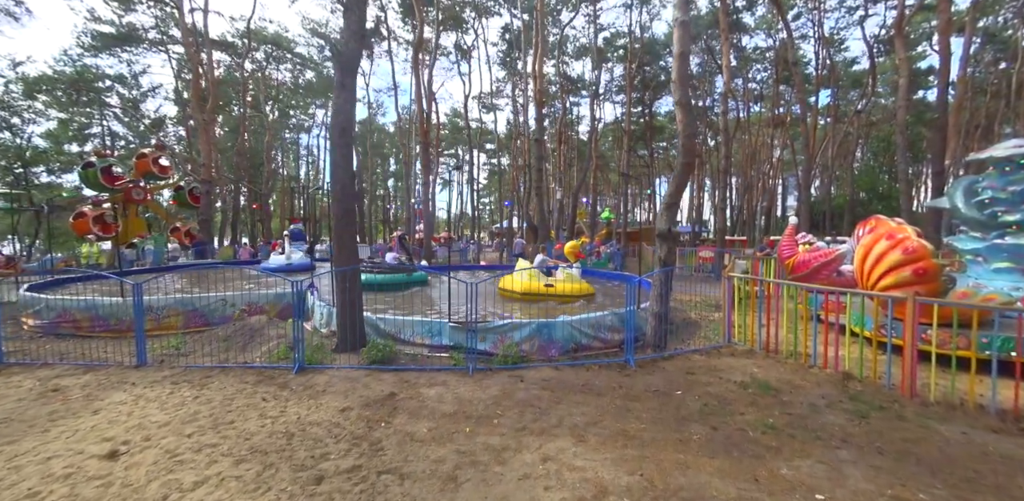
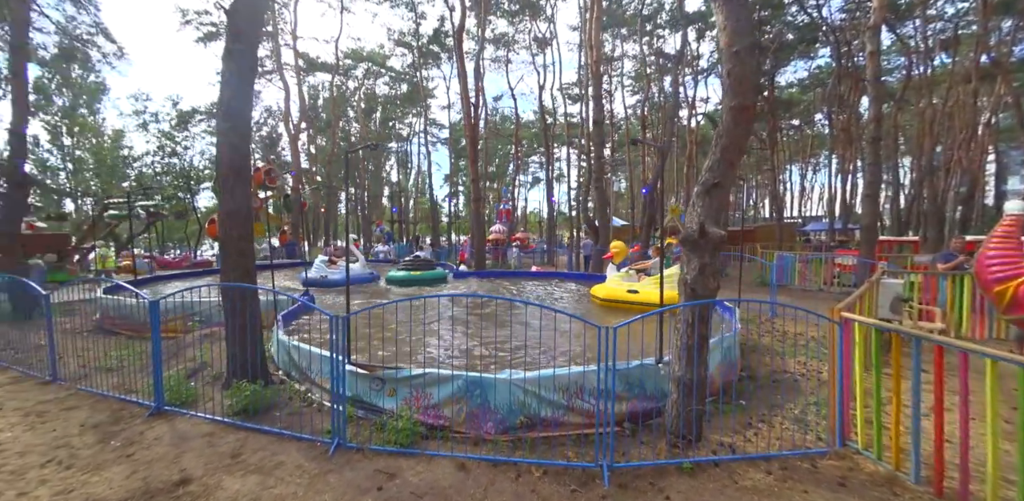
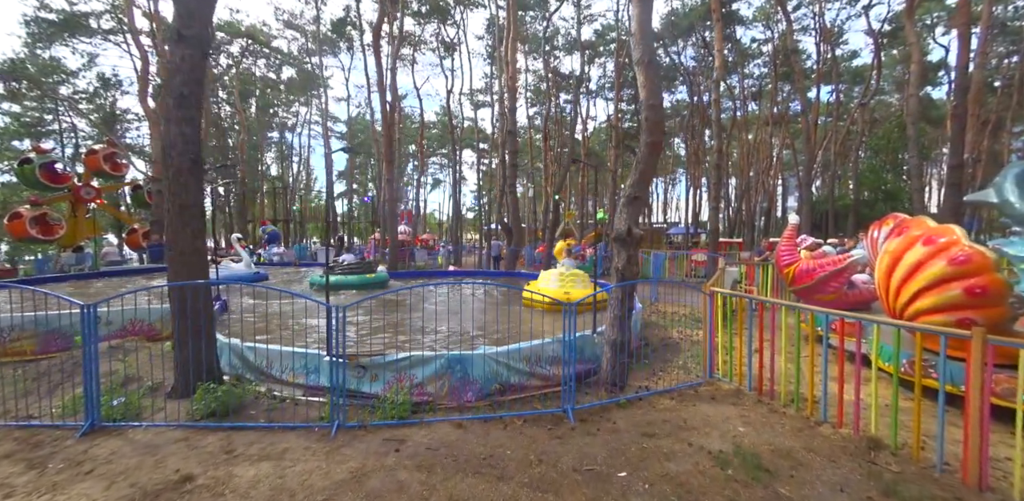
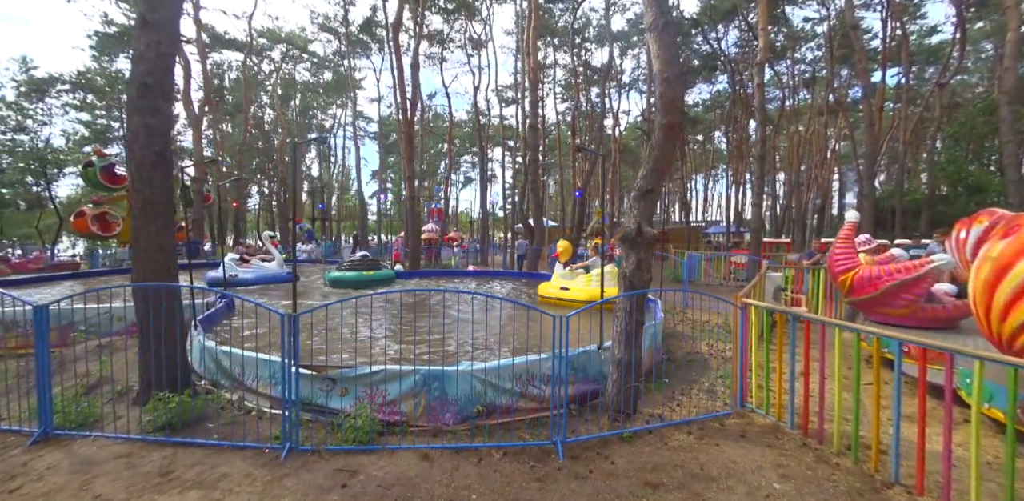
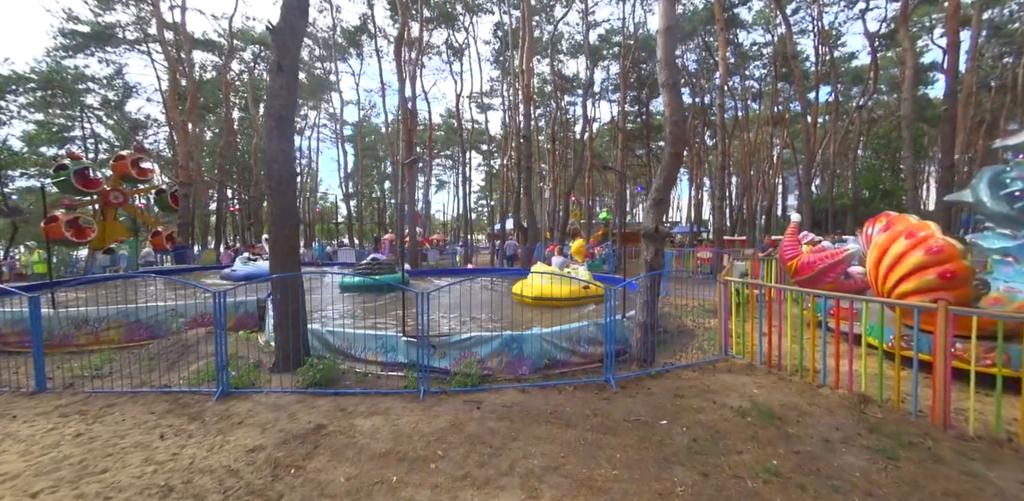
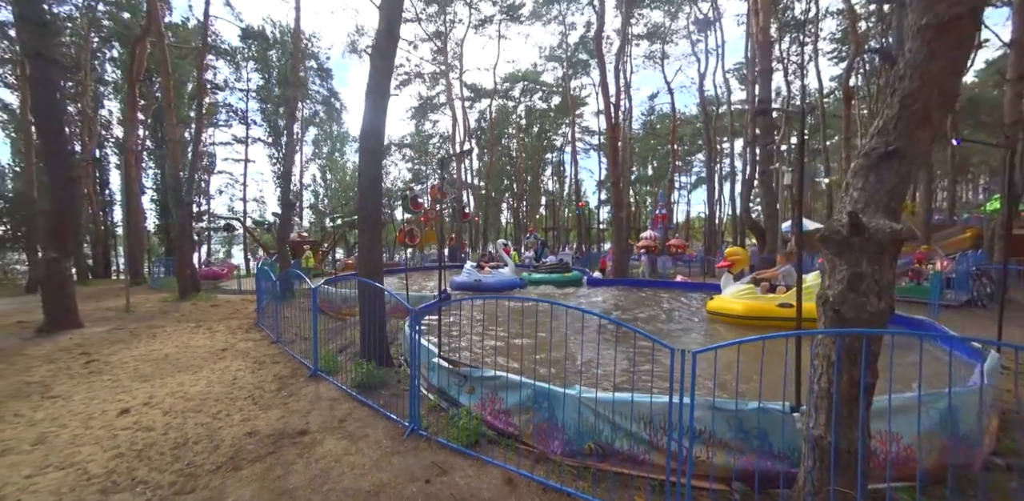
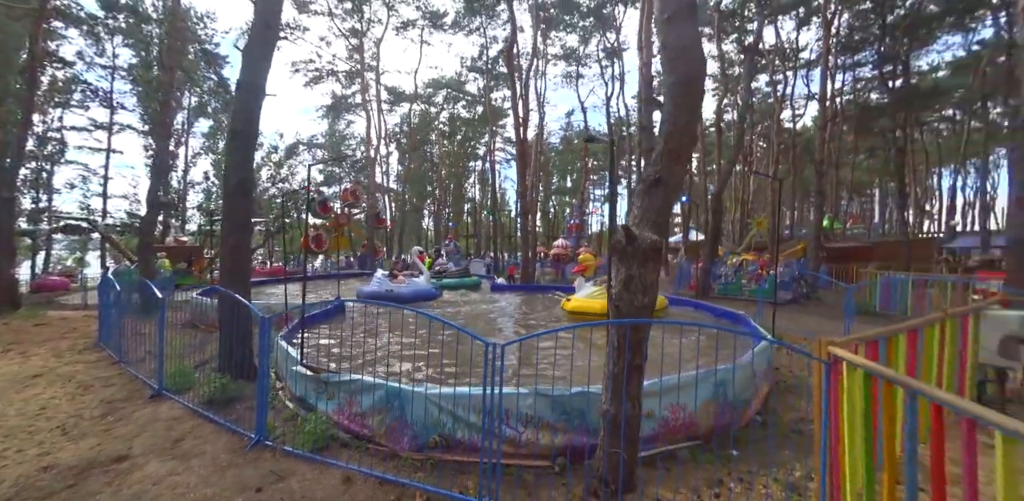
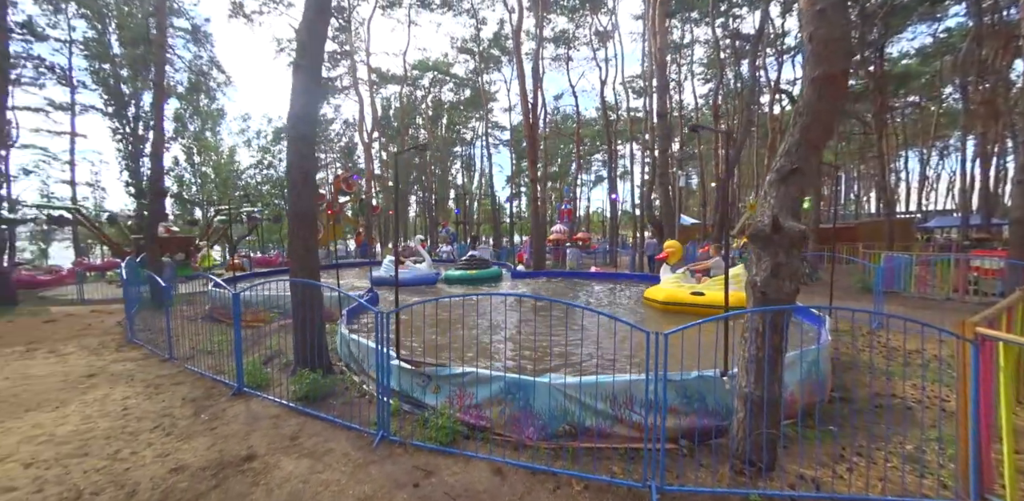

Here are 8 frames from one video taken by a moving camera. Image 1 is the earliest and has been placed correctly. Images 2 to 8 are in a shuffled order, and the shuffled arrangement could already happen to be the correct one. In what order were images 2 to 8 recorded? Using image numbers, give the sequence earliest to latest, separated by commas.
5, 3, 4, 2, 8, 6, 7
